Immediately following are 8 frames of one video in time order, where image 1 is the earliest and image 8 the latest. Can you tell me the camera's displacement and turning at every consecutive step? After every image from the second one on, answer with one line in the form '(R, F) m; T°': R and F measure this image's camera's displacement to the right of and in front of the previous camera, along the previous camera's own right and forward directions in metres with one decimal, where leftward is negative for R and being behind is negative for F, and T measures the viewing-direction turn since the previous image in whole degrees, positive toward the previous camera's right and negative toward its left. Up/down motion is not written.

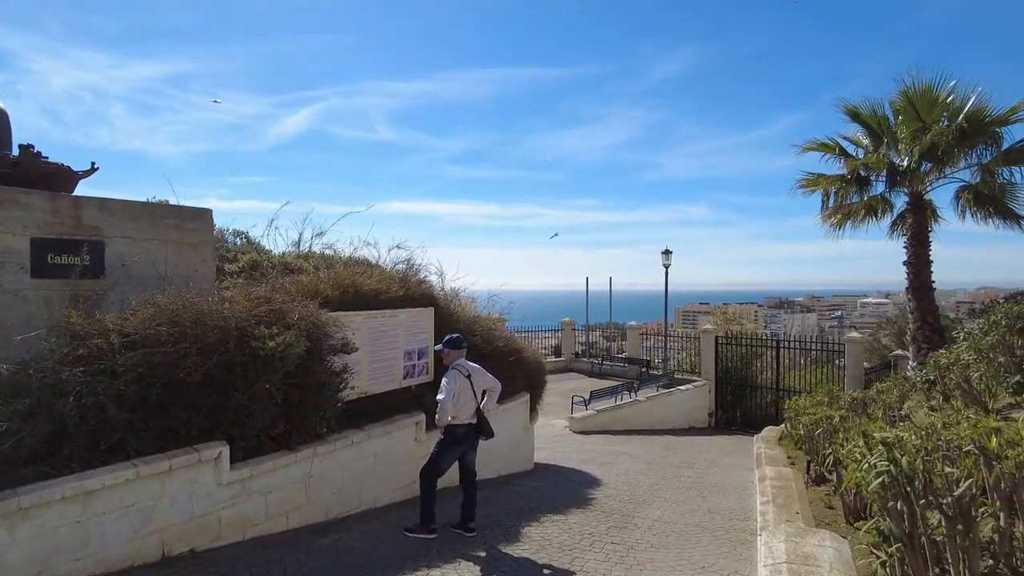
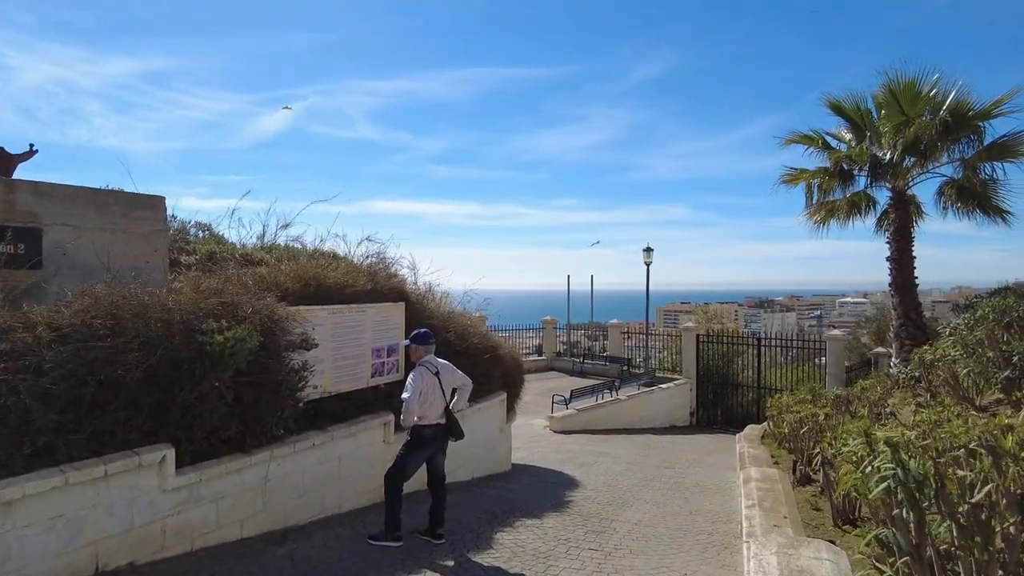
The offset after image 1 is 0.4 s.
(+0.1, +0.3) m; +2°
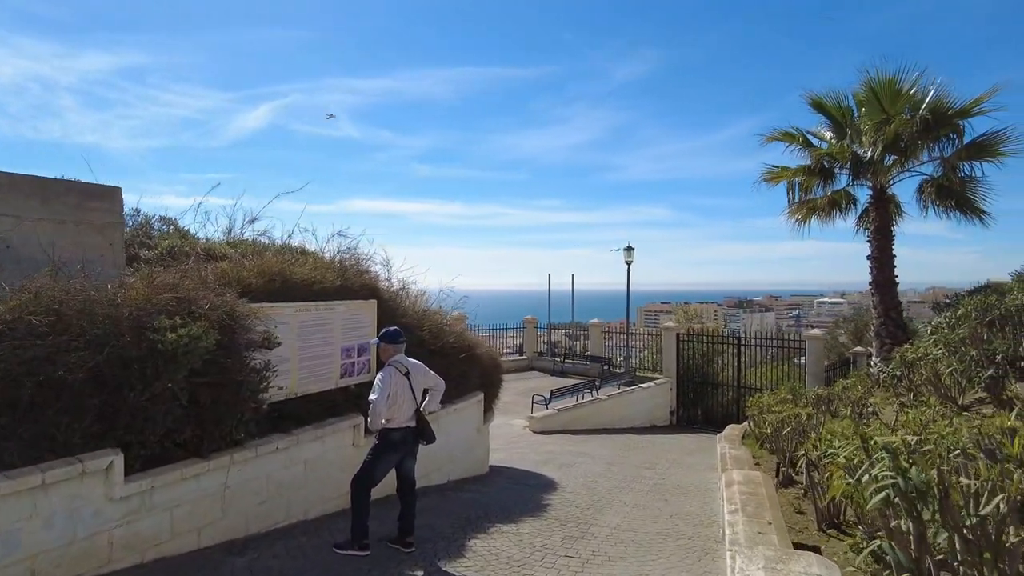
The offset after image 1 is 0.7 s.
(+0.1, +0.2) m; +2°
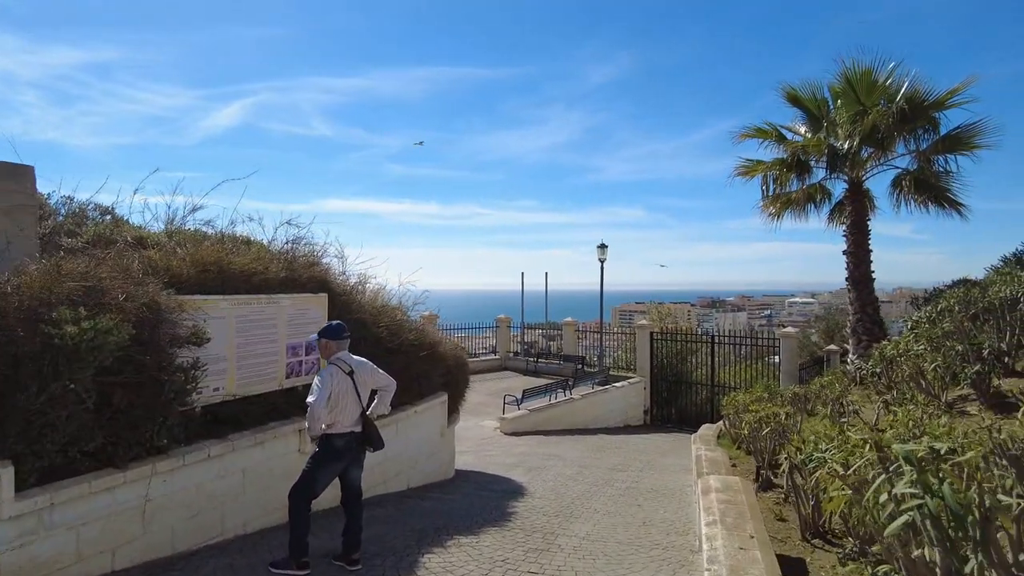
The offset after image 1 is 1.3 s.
(+0.1, +0.5) m; +2°
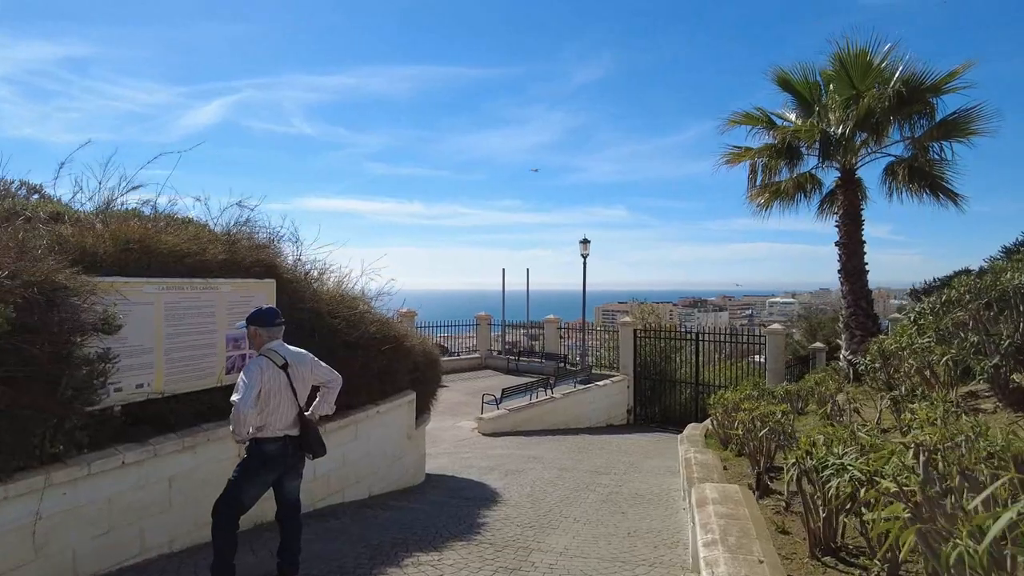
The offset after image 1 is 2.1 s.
(+0.1, +0.6) m; +1°
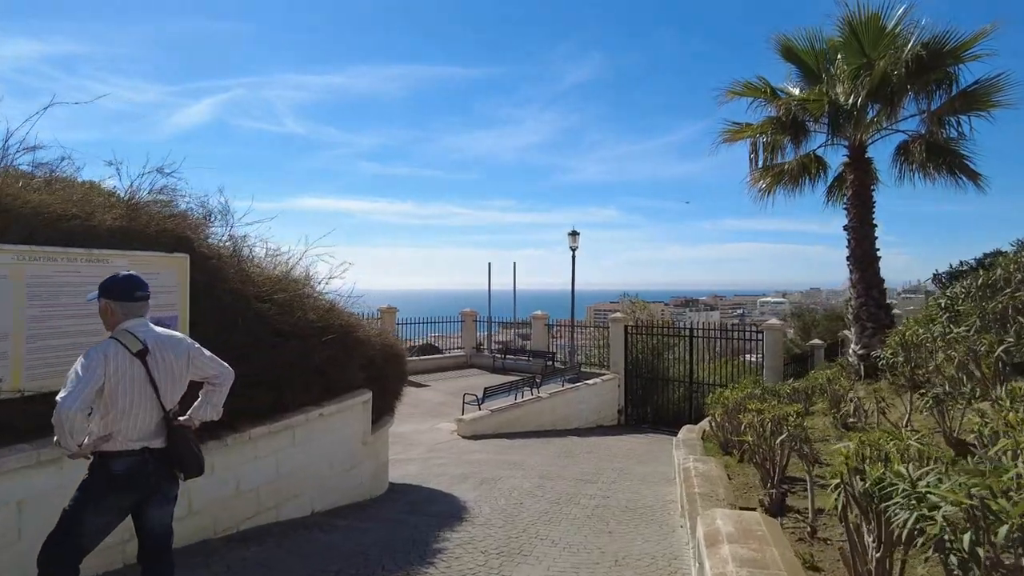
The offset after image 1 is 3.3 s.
(+0.2, +1.0) m; +1°
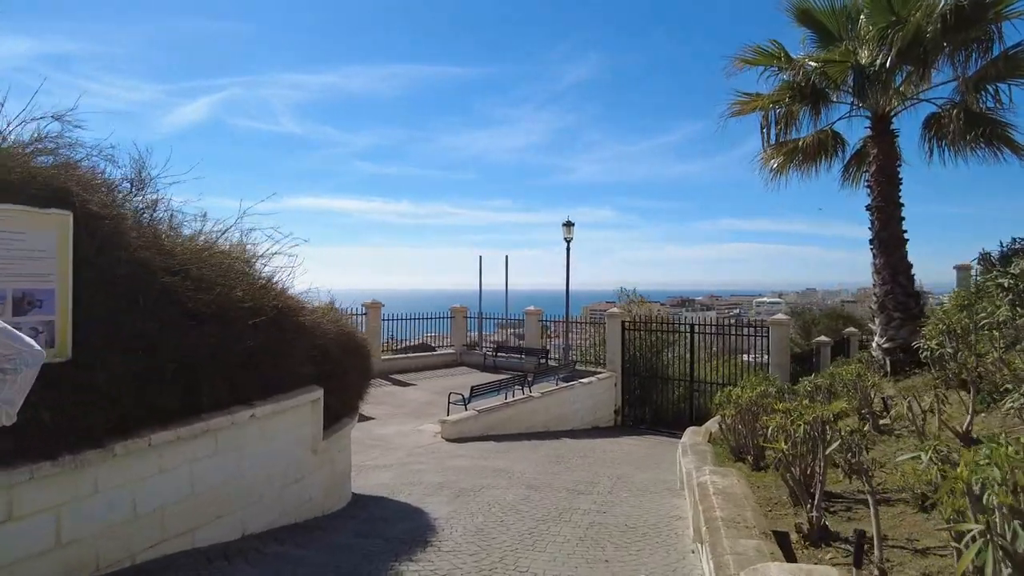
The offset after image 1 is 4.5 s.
(+0.1, +1.0) m; 0°
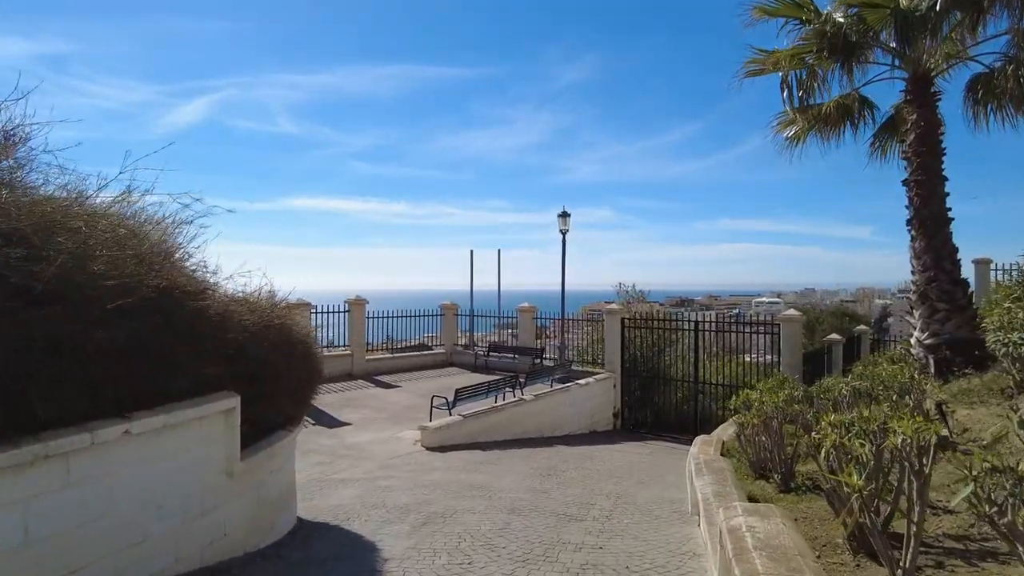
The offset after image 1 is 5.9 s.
(+0.2, +1.2) m; 0°
